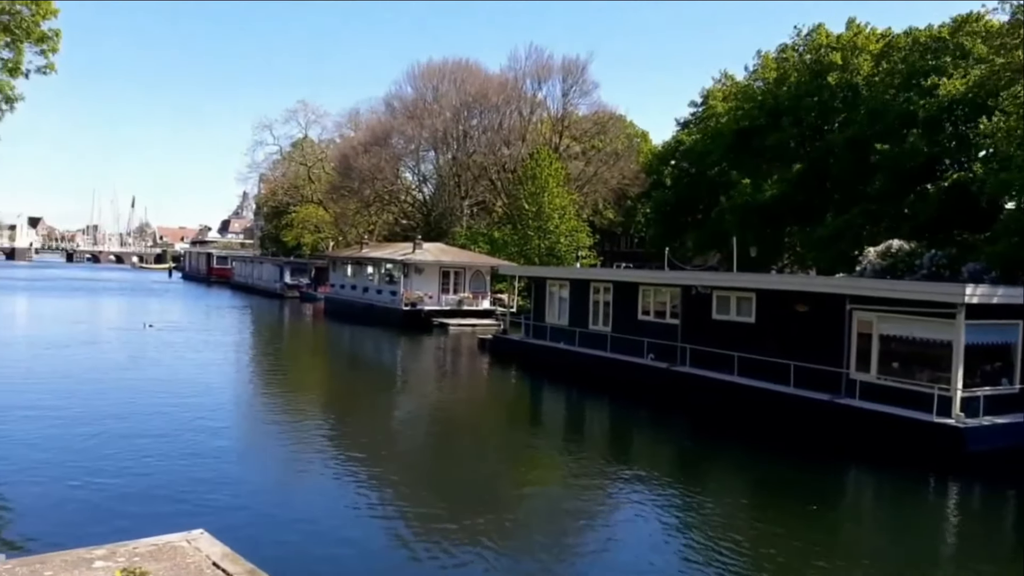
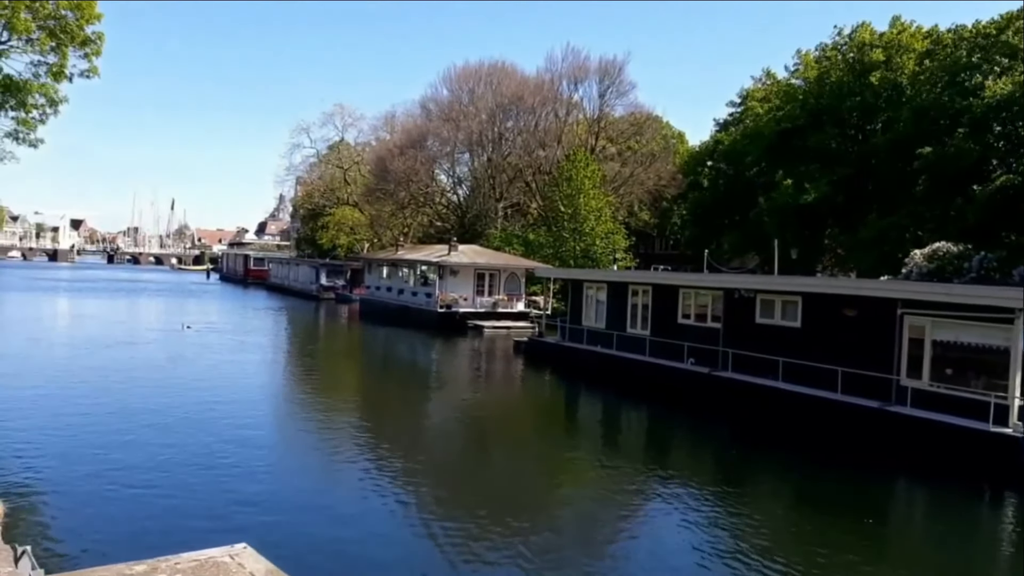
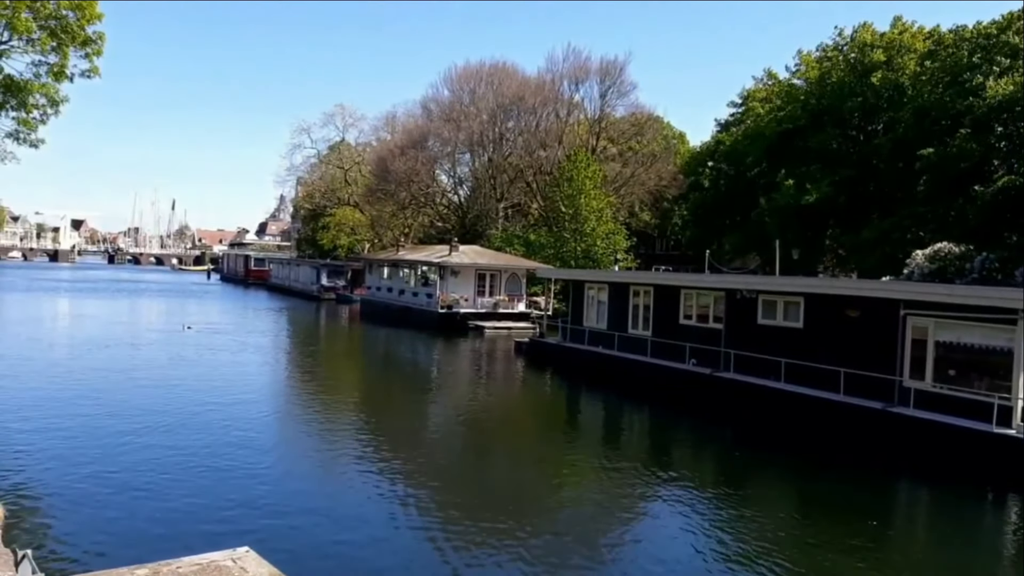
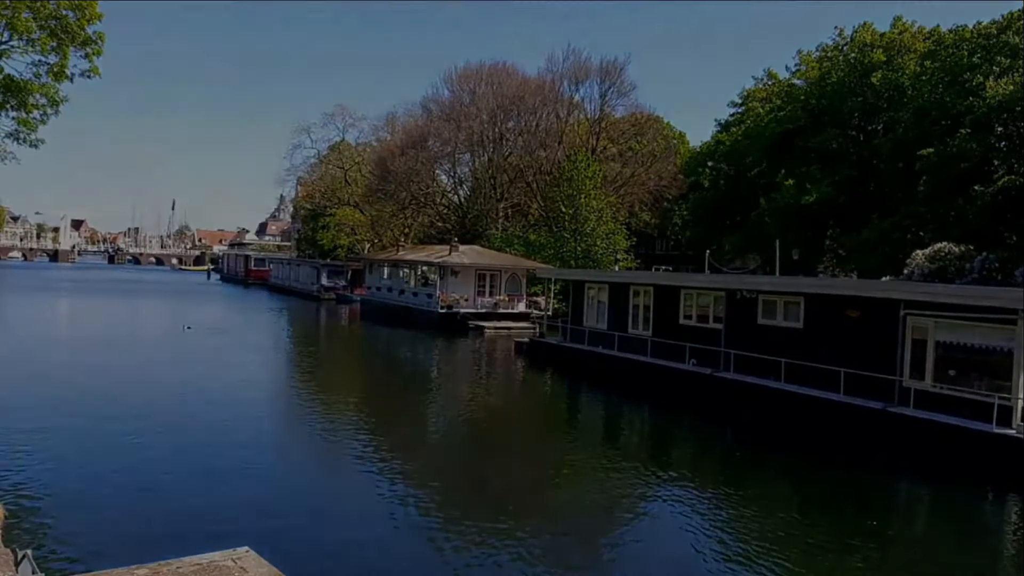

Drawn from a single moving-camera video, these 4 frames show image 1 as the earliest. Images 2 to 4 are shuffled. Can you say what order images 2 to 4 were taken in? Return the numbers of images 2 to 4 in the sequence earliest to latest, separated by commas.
2, 3, 4
